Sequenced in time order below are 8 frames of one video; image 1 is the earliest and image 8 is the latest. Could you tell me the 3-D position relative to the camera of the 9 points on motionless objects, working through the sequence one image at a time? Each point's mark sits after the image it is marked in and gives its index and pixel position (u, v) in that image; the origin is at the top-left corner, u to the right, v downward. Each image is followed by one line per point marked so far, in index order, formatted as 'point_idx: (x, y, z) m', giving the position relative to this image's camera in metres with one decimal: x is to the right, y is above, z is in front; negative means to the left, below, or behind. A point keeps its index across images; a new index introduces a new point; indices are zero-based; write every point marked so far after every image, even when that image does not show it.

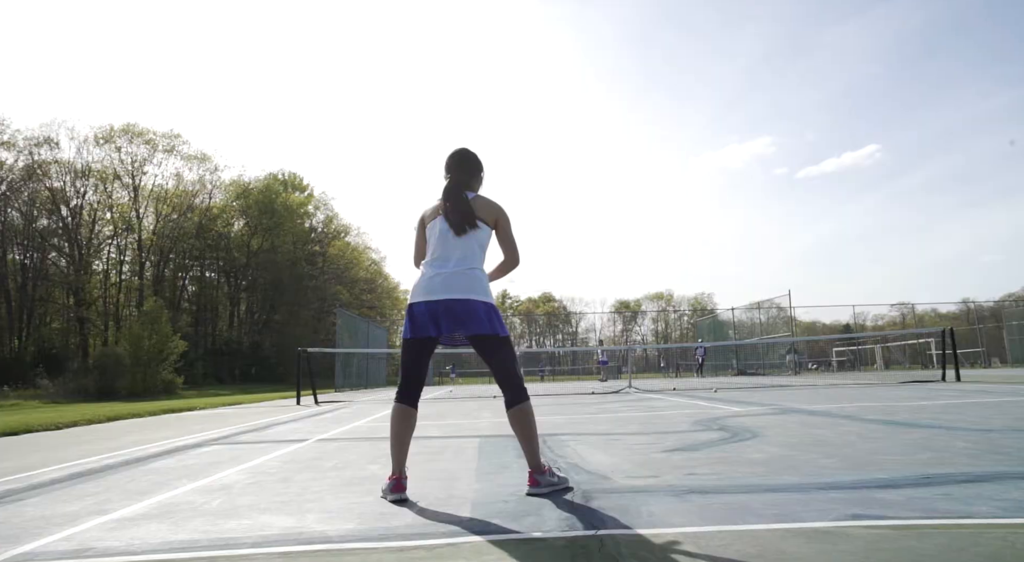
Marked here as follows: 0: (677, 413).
0: (+2.0, -1.7, +9.8) m
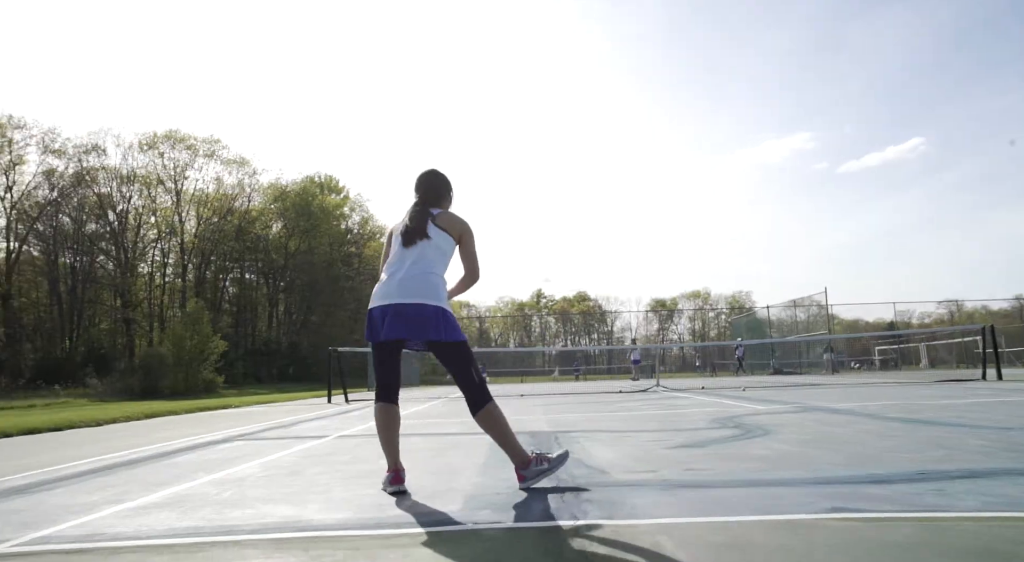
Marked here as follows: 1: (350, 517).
0: (+2.3, -1.6, +9.9) m
1: (-0.8, -1.1, +3.7) m
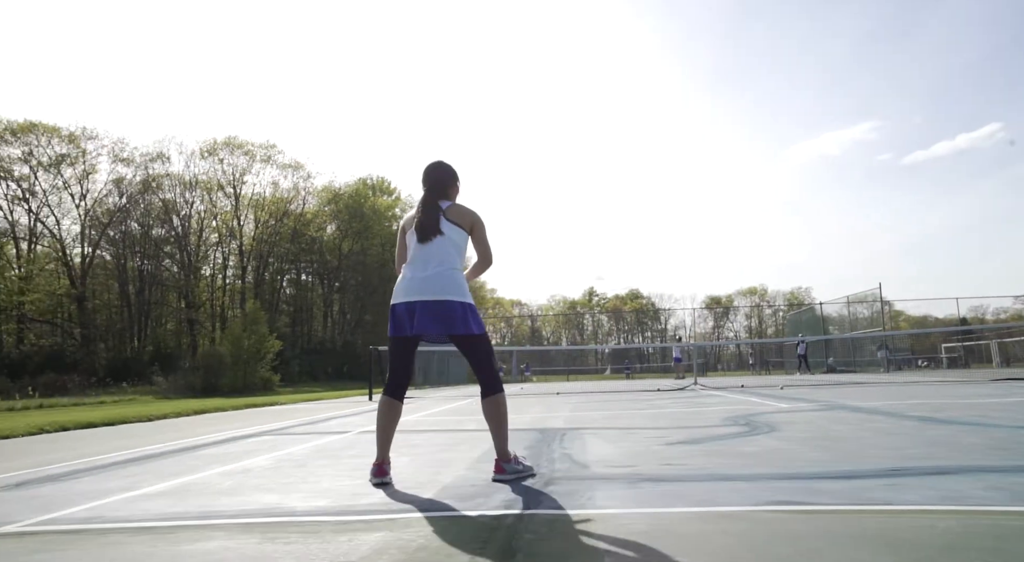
0: (+2.6, -1.6, +9.9) m
1: (-1.0, -1.1, +4.1) m
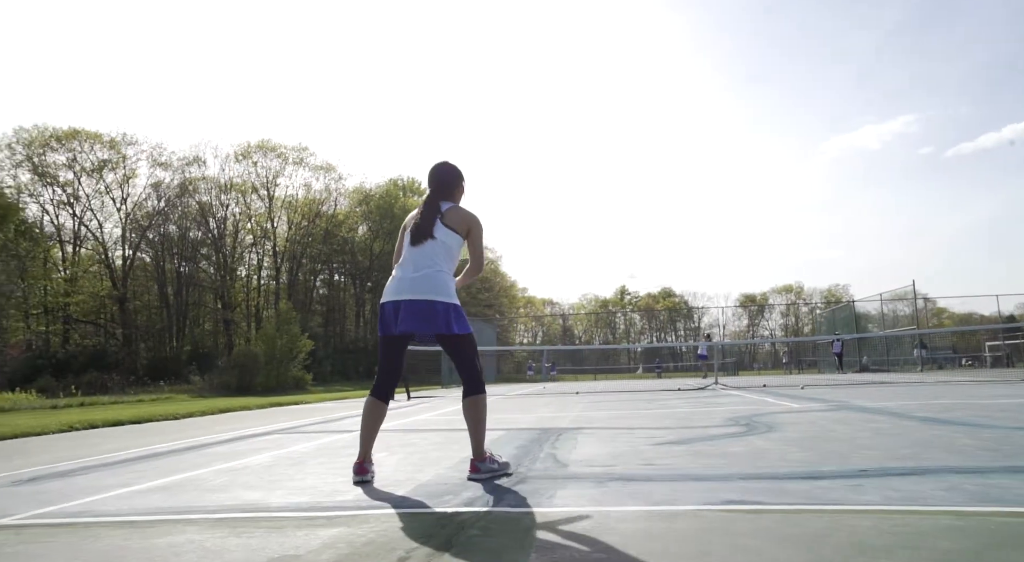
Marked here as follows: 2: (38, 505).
0: (+2.7, -1.6, +9.9) m
1: (-1.1, -1.2, +4.2) m
2: (-2.9, -1.4, +4.8) m
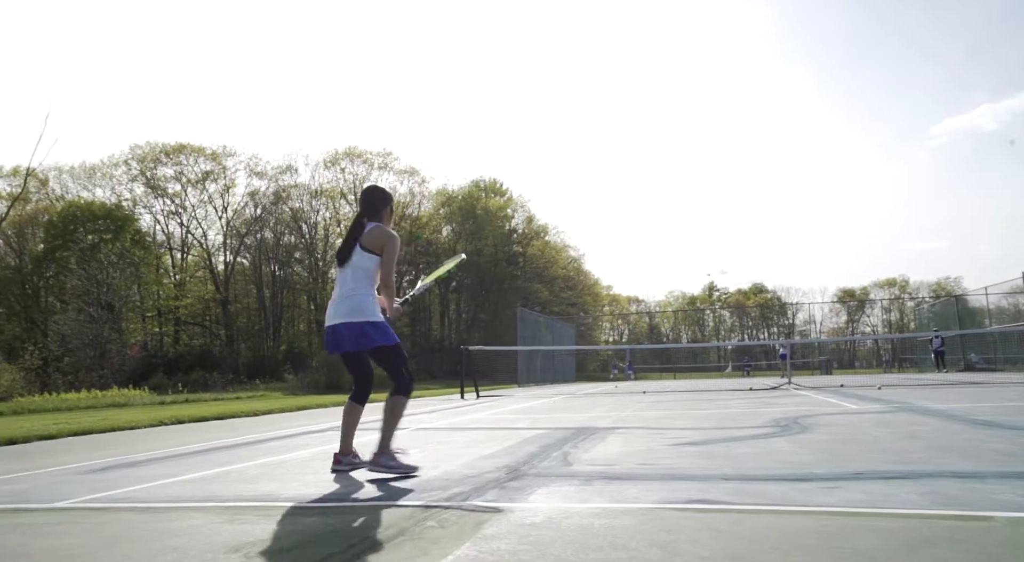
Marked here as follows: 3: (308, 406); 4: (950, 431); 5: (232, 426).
0: (+3.3, -1.6, +9.8) m
1: (-1.2, -1.2, +4.6) m
2: (-2.9, -1.4, +5.4) m
3: (-4.1, -2.6, +16.3) m
4: (+3.9, -1.3, +7.1) m
5: (-3.7, -1.9, +10.5) m
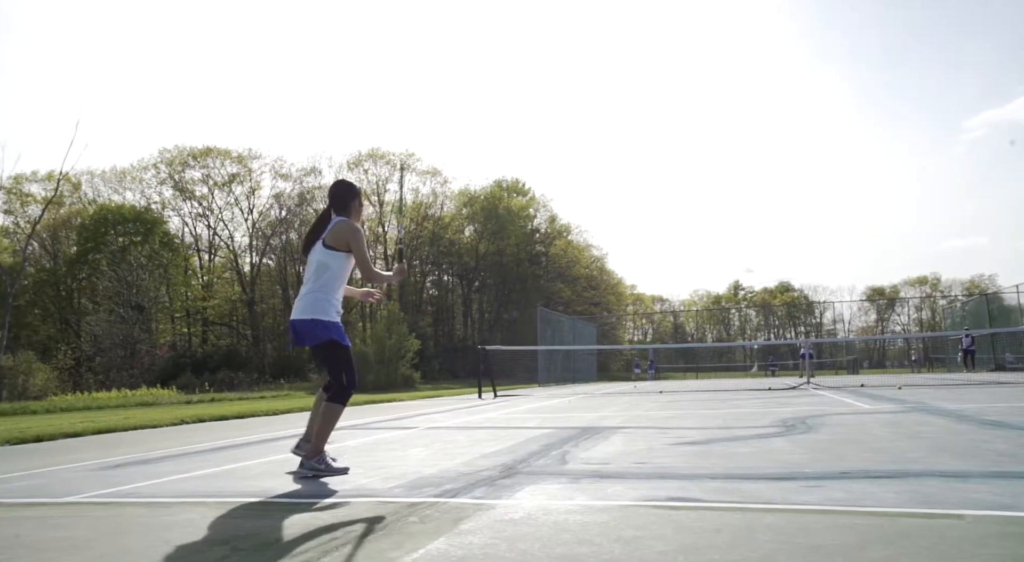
0: (+3.4, -1.6, +9.8) m
1: (-1.2, -1.3, +4.8) m
2: (-2.9, -1.5, +5.6) m
3: (-3.8, -2.6, +16.5) m
4: (+3.9, -1.3, +7.0) m
5: (-3.6, -1.9, +10.7) m
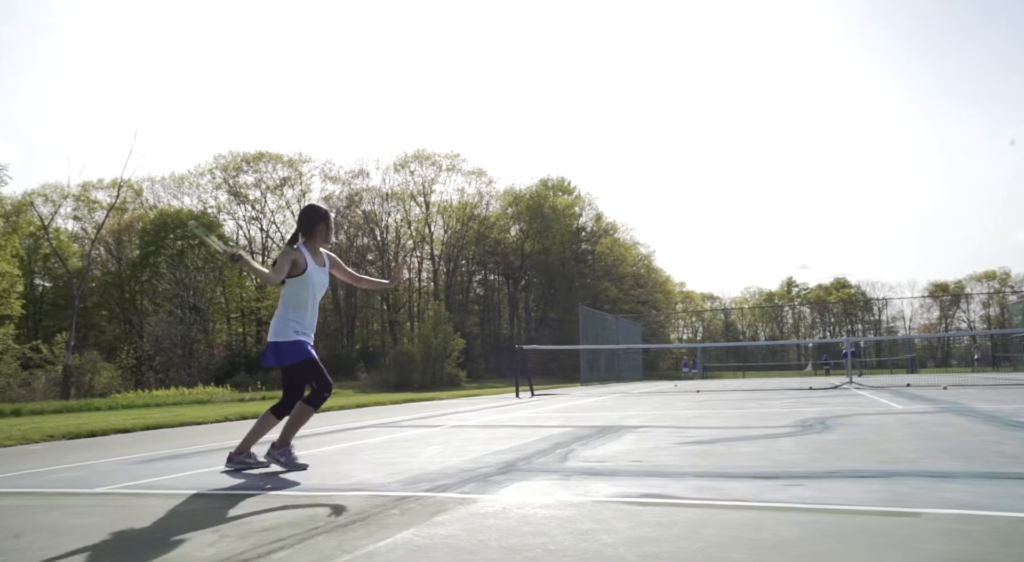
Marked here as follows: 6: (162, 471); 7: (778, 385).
0: (+3.7, -1.6, +9.7) m
1: (-1.3, -1.3, +5.0) m
2: (-2.9, -1.5, +6.0) m
3: (-3.0, -2.6, +16.9) m
4: (+4.0, -1.3, +6.9) m
5: (-3.2, -2.0, +11.1) m
6: (-2.7, -1.5, +6.3) m
7: (+6.0, -2.3, +18.0) m
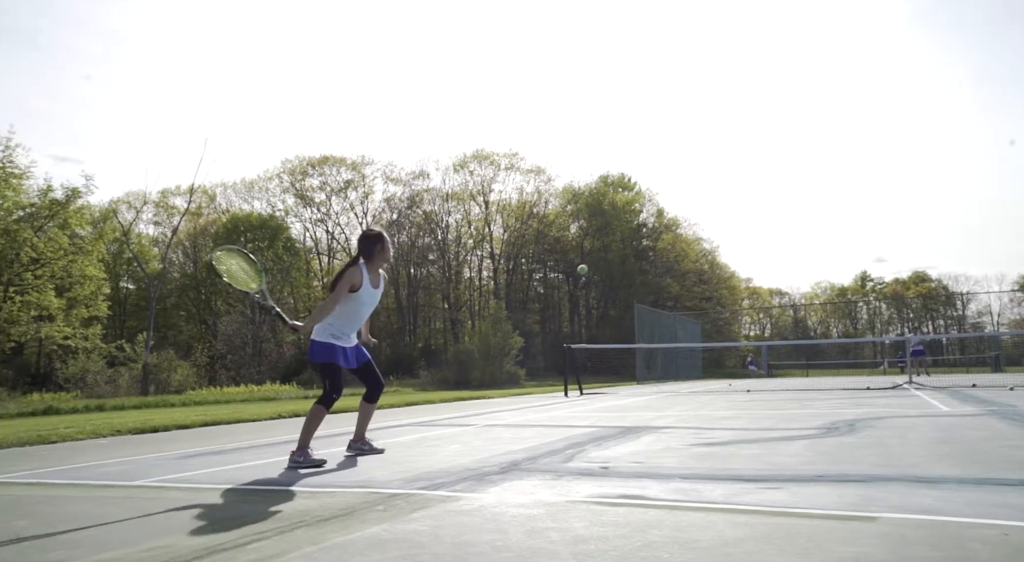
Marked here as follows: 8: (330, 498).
0: (+4.1, -1.6, +9.5) m
1: (-1.3, -1.3, +5.3) m
2: (-2.8, -1.6, +6.4) m
3: (-1.9, -2.6, +17.2) m
4: (+4.2, -1.3, +6.7) m
5: (-2.6, -2.0, +11.5) m
6: (-2.6, -1.6, +6.7) m
7: (+7.2, -2.3, +17.6) m
8: (-1.0, -1.2, +4.5) m
